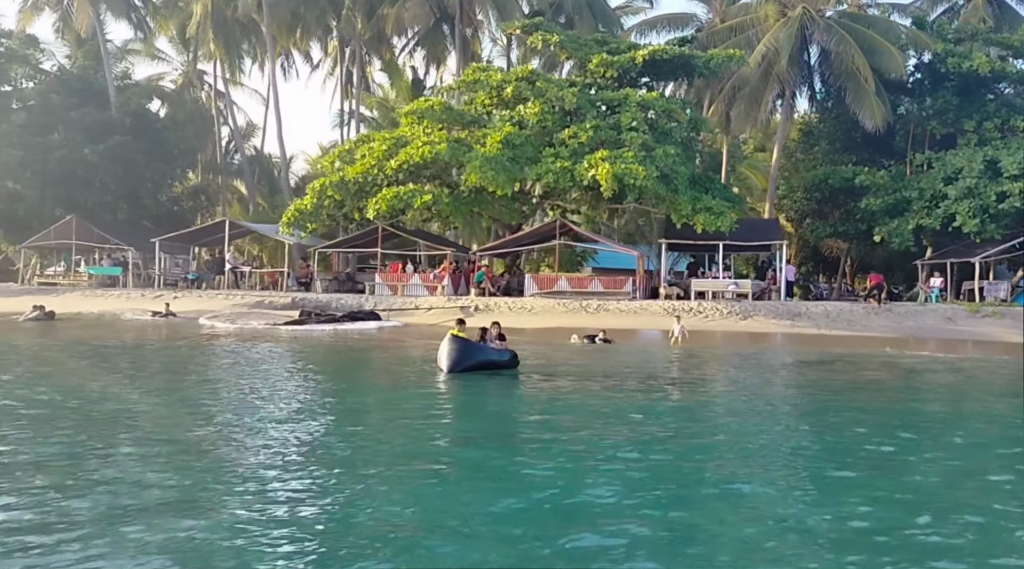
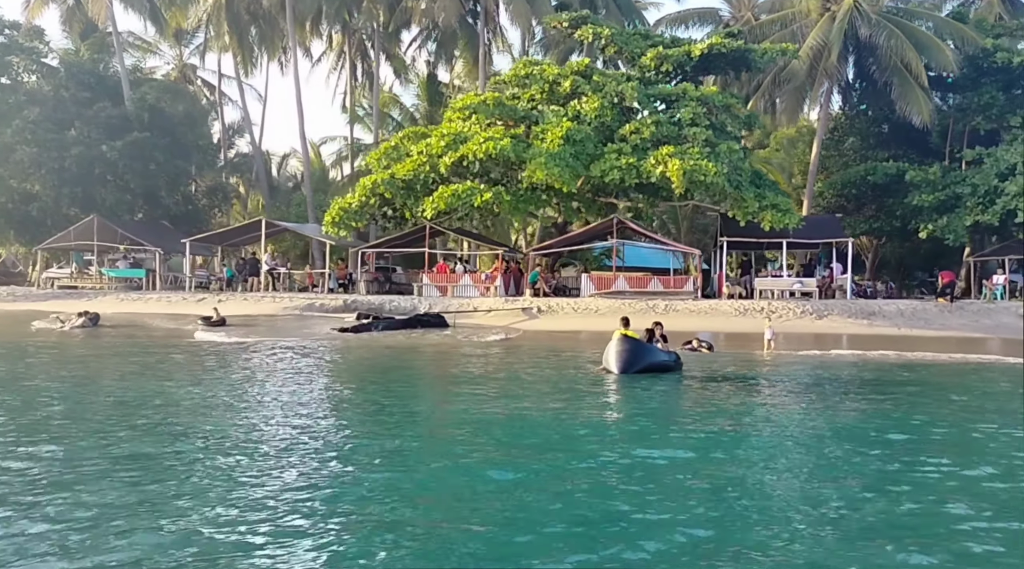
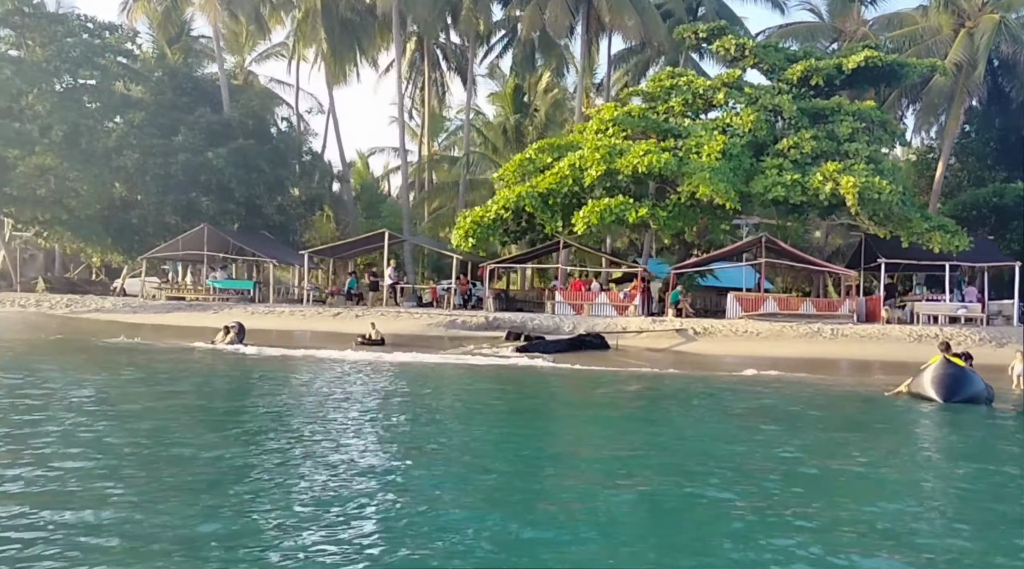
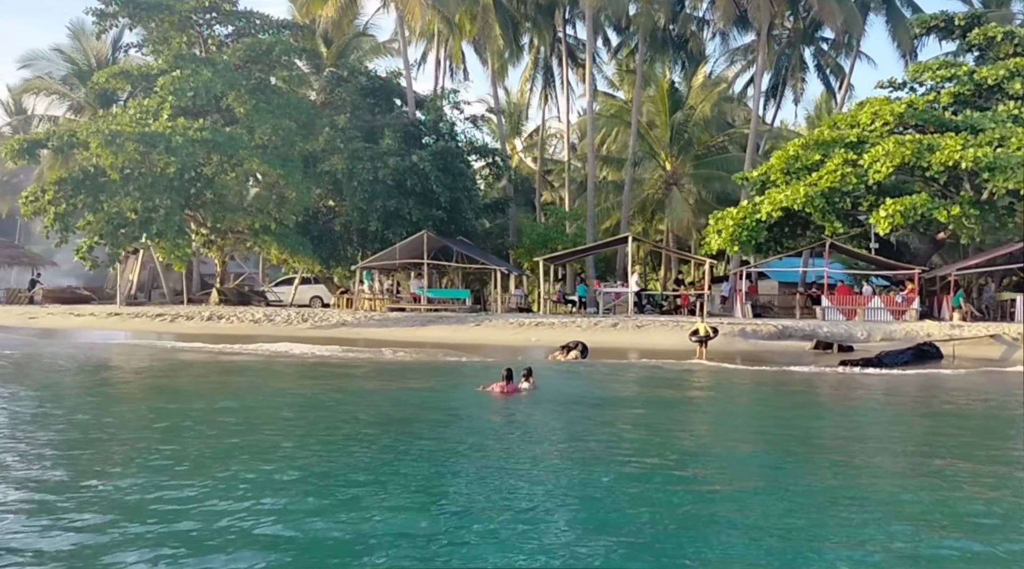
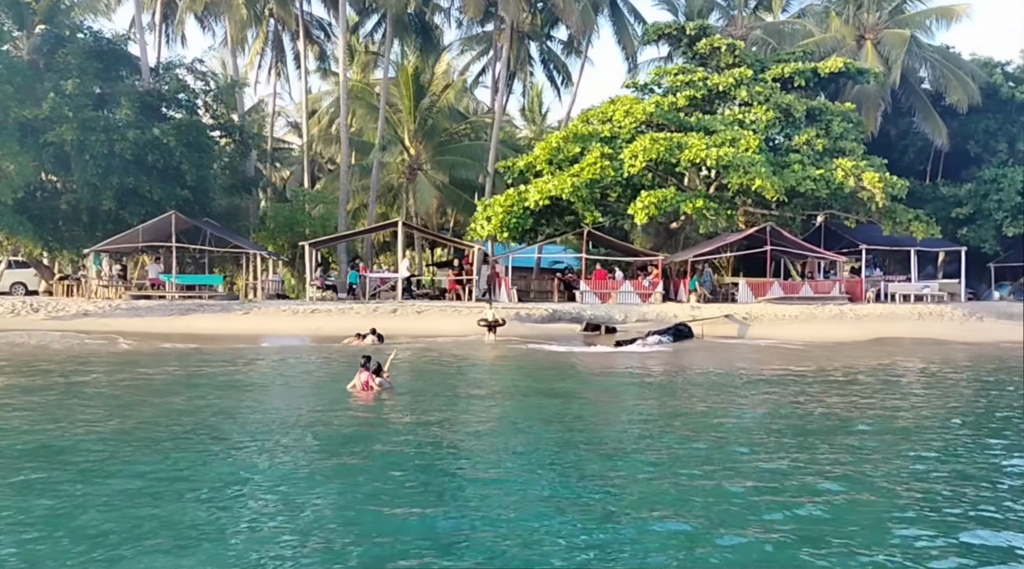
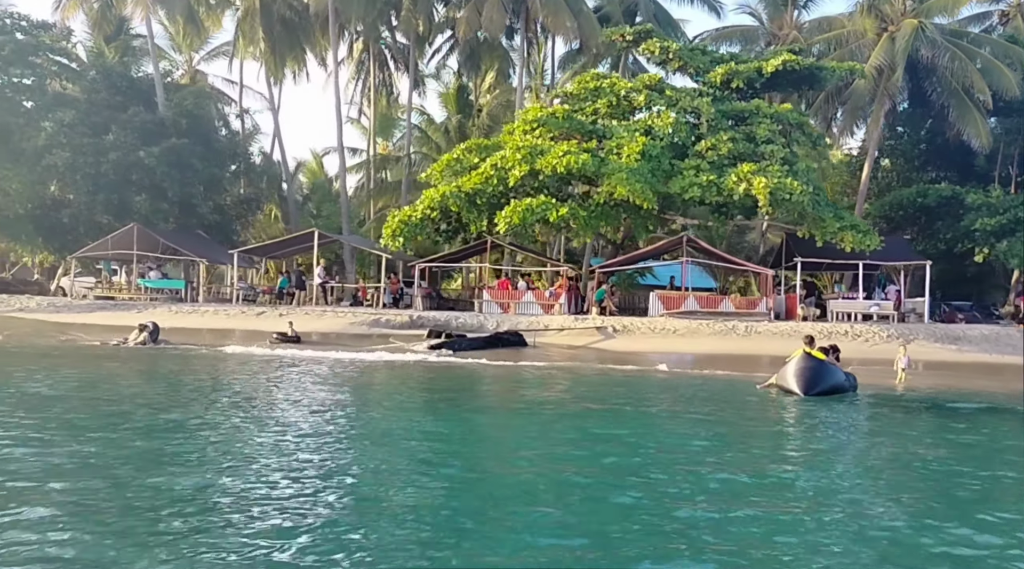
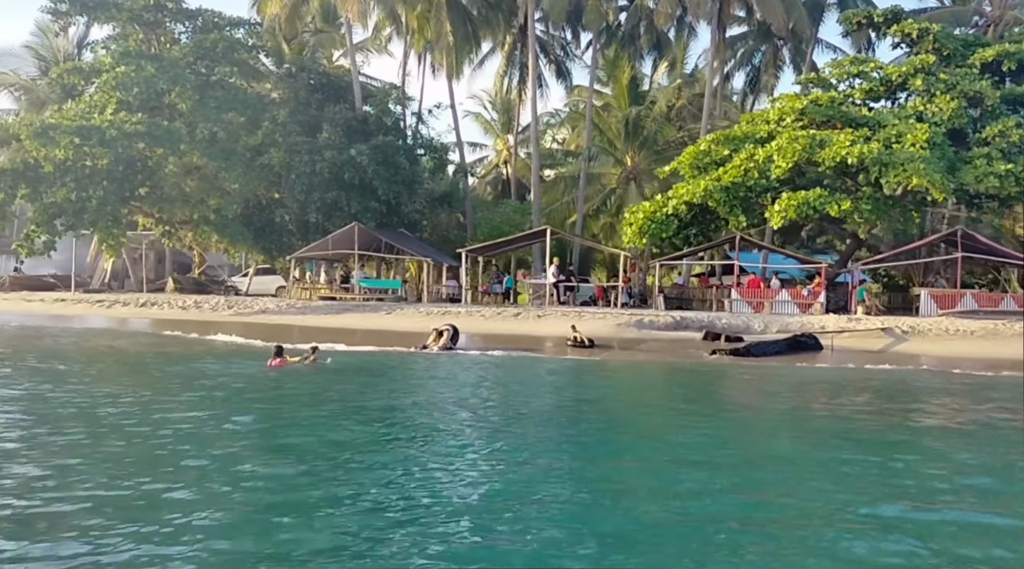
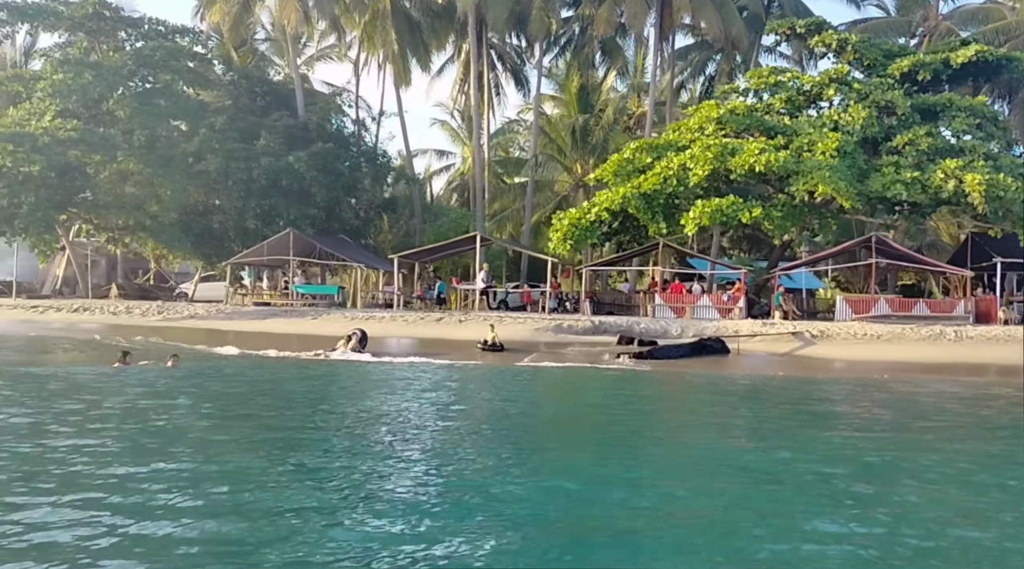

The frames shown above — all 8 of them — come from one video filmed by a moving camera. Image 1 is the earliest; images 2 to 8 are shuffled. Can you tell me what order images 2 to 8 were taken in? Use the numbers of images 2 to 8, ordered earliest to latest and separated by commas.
2, 6, 3, 8, 7, 4, 5
